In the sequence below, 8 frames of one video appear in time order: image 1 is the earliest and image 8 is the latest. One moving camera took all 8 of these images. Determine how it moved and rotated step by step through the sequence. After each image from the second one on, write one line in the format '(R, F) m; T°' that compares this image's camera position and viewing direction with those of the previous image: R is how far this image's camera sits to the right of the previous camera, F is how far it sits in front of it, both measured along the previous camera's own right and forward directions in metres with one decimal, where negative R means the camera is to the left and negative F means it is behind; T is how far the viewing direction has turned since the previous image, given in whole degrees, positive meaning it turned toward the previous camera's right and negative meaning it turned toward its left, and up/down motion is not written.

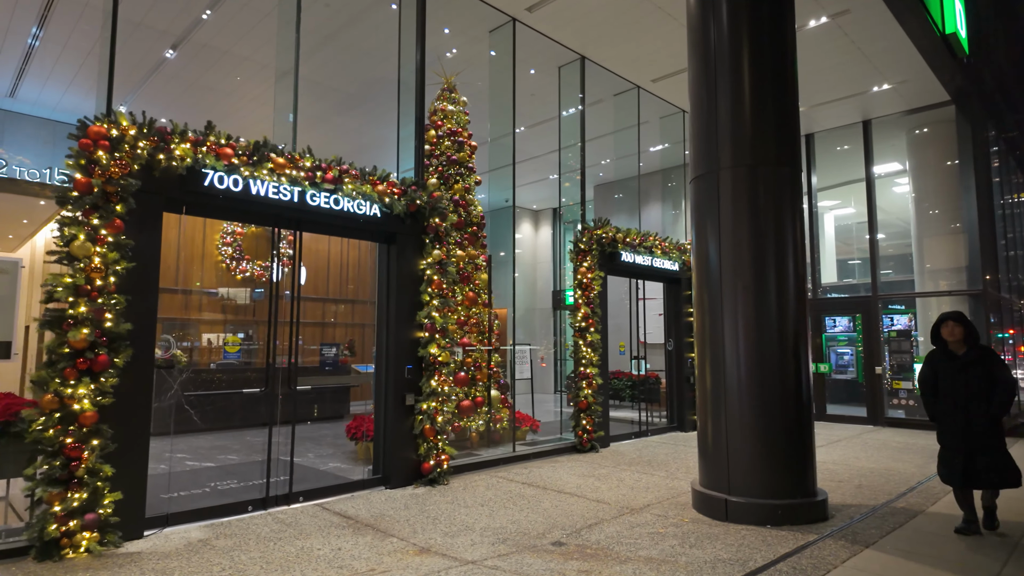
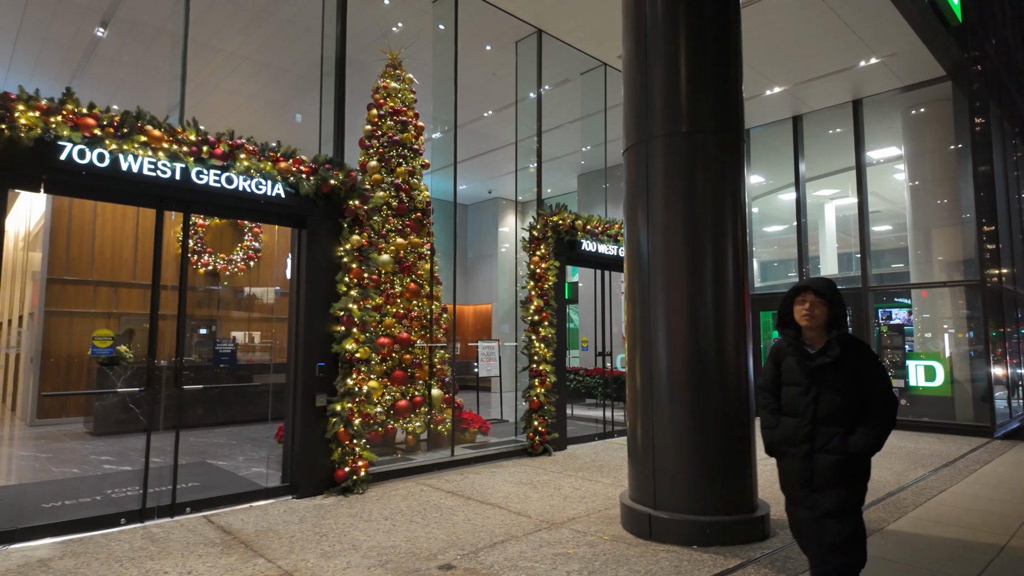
(+0.8, +0.6) m; -1°
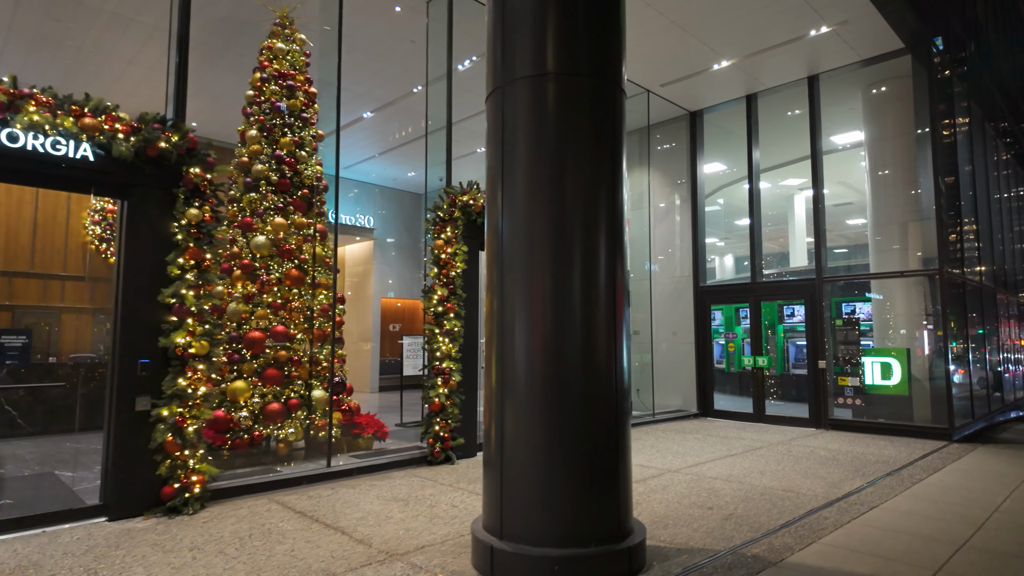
(+1.0, +0.8) m; +1°
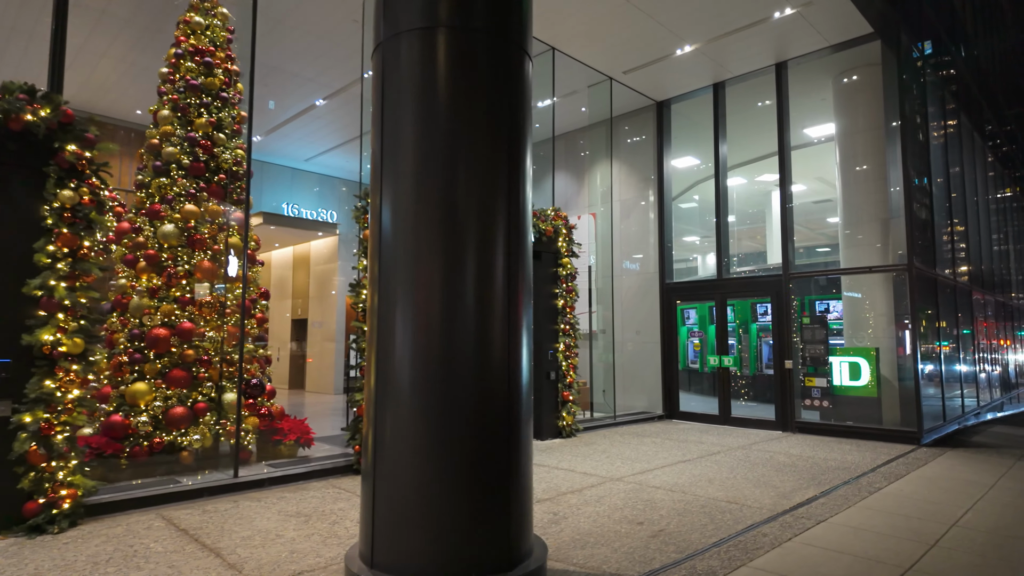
(+0.6, +0.5) m; +1°
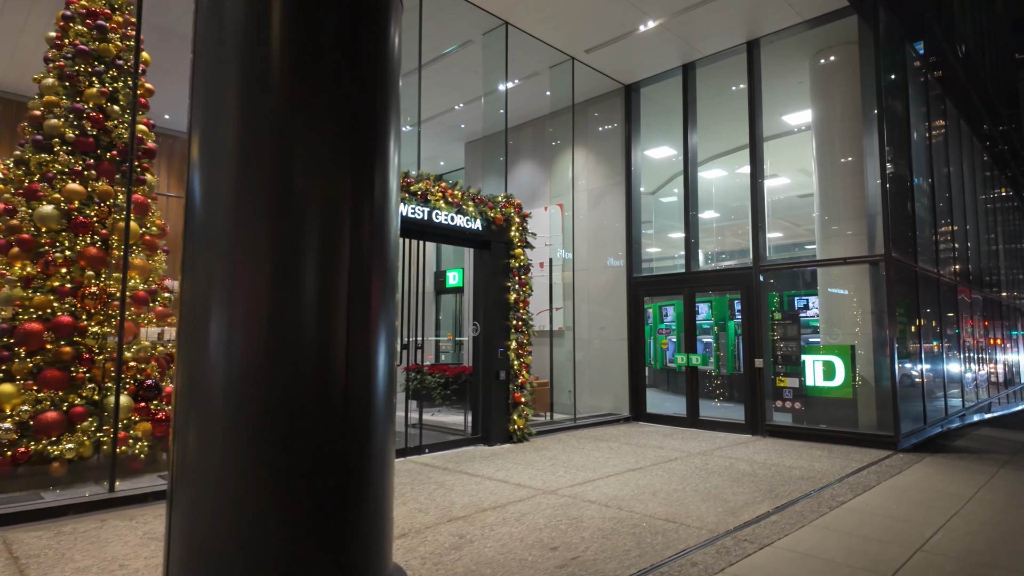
(+0.6, +0.6) m; 0°
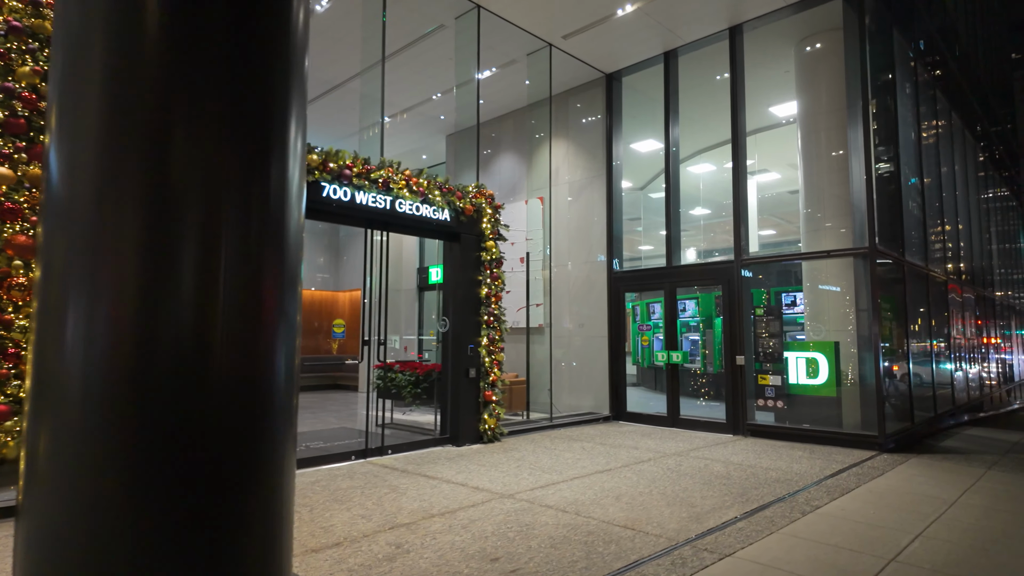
(+0.3, +0.3) m; 0°
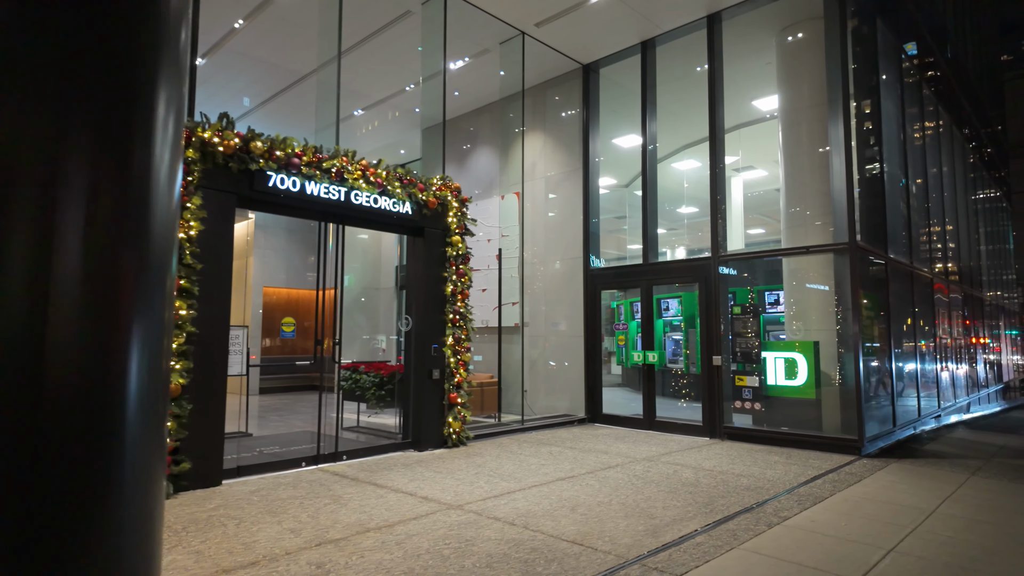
(+0.3, +0.3) m; +1°
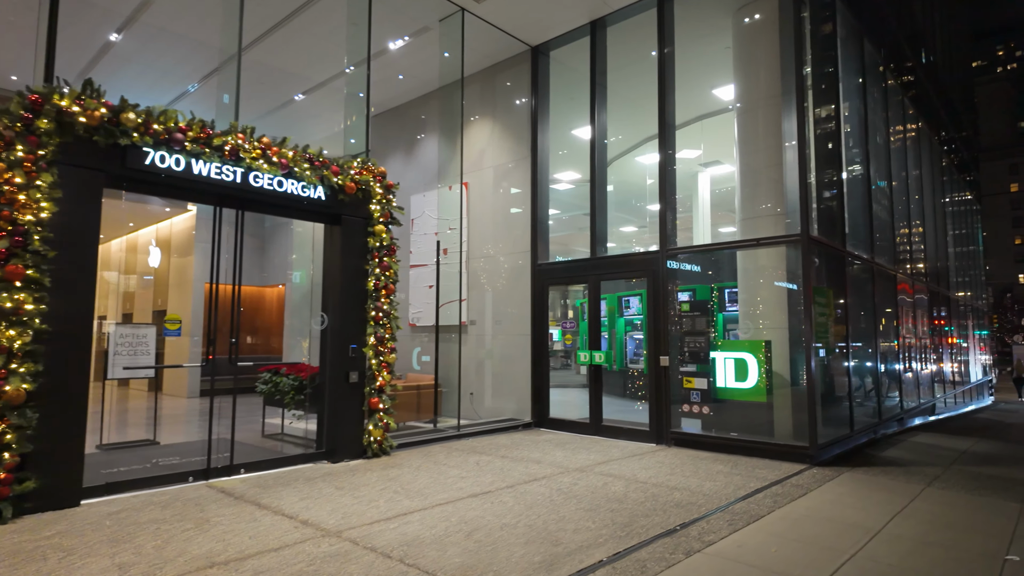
(+0.6, +0.6) m; +2°
